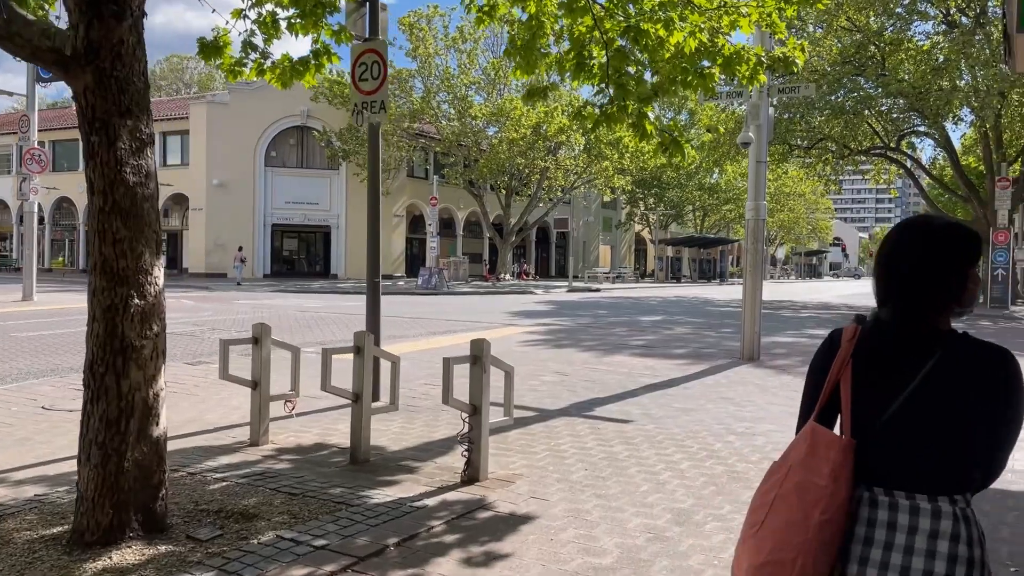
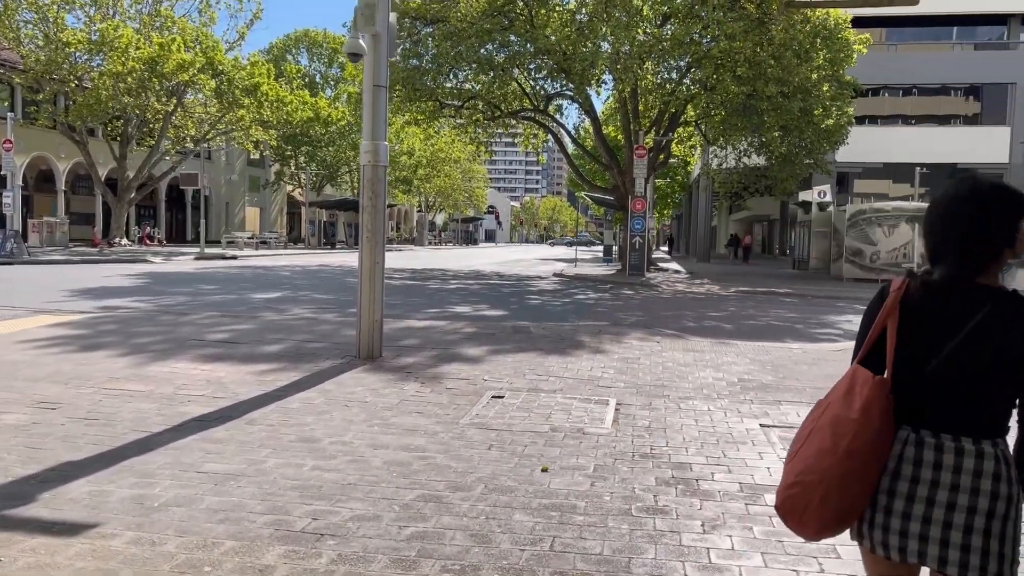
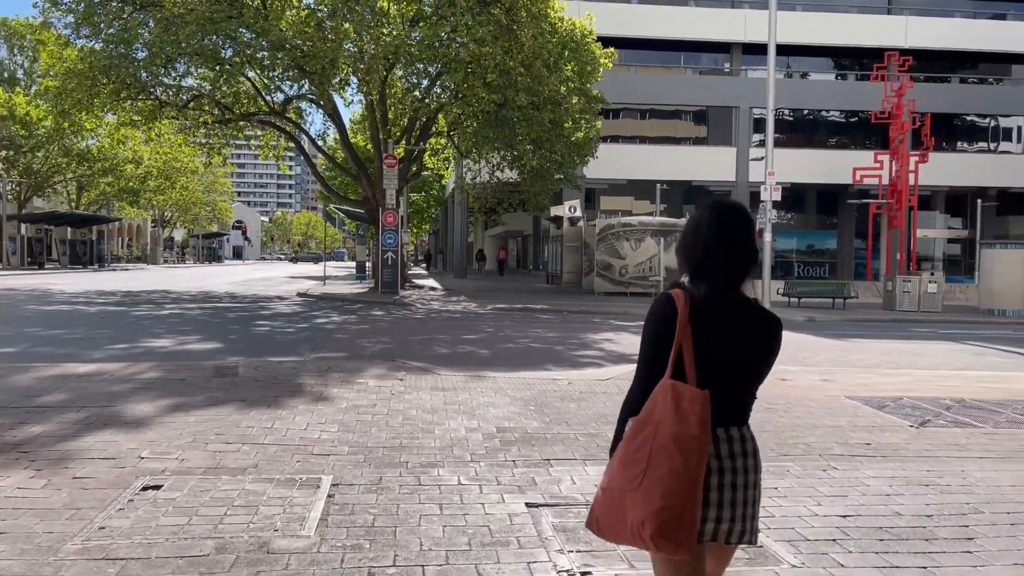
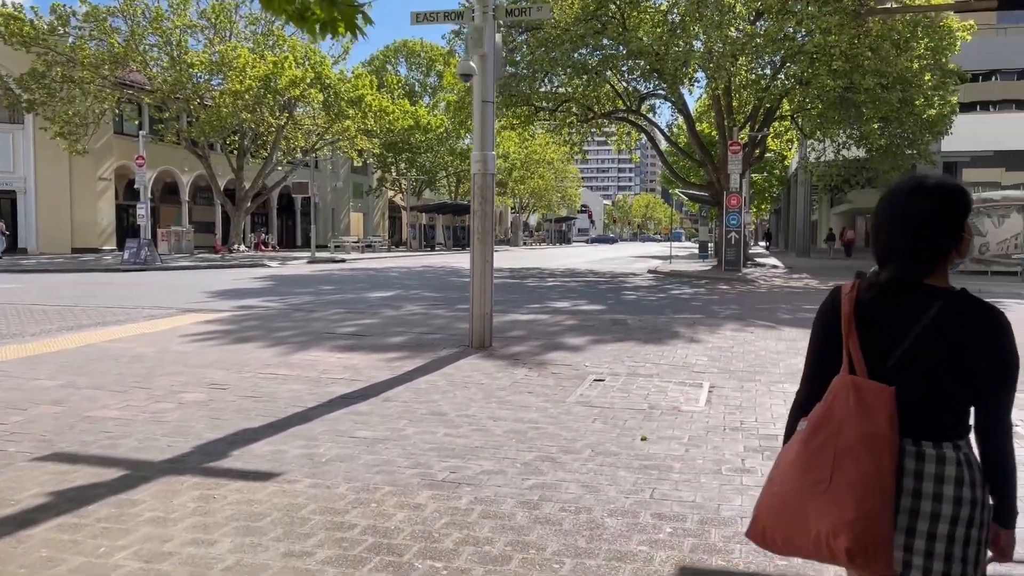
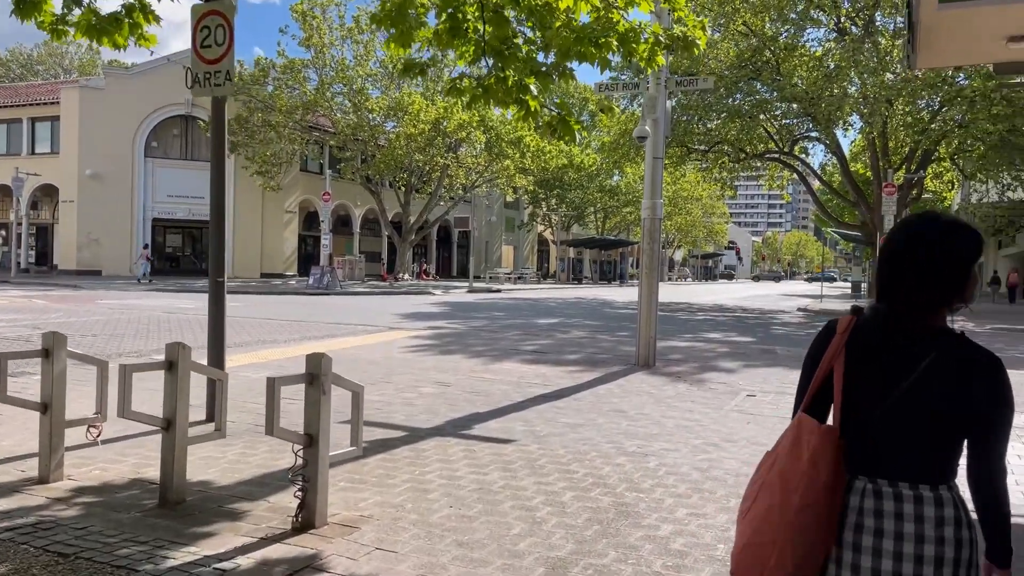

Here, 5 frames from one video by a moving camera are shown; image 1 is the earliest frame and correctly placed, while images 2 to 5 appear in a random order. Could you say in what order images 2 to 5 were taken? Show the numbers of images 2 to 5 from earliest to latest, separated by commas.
5, 4, 2, 3
